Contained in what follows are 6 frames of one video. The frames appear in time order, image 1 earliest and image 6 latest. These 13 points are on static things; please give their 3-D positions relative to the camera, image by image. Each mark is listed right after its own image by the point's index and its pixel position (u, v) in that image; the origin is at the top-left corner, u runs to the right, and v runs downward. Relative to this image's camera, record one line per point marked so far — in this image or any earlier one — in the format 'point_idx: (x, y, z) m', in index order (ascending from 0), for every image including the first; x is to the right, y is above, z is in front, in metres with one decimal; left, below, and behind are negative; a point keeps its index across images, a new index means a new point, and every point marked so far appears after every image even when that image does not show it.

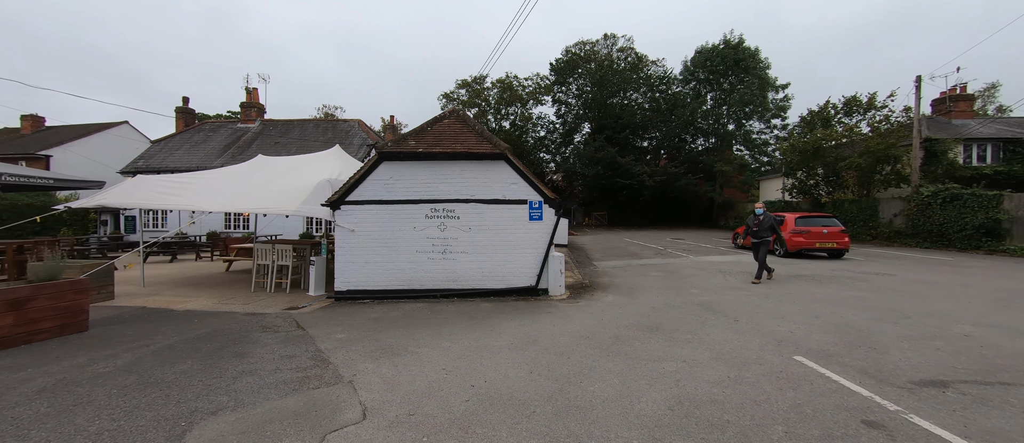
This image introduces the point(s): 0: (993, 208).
0: (+19.9, +0.5, +14.5) m
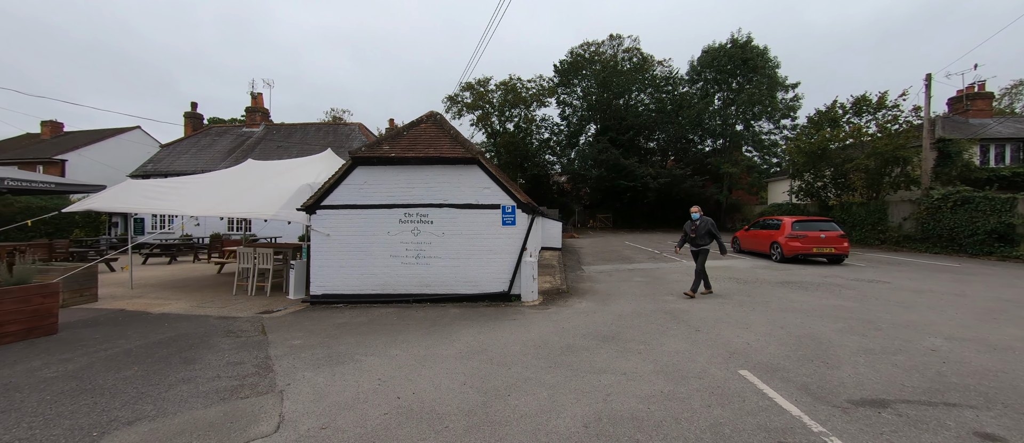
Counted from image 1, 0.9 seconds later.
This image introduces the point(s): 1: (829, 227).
0: (+19.6, +0.3, +13.8) m
1: (+11.1, -0.2, +12.2) m
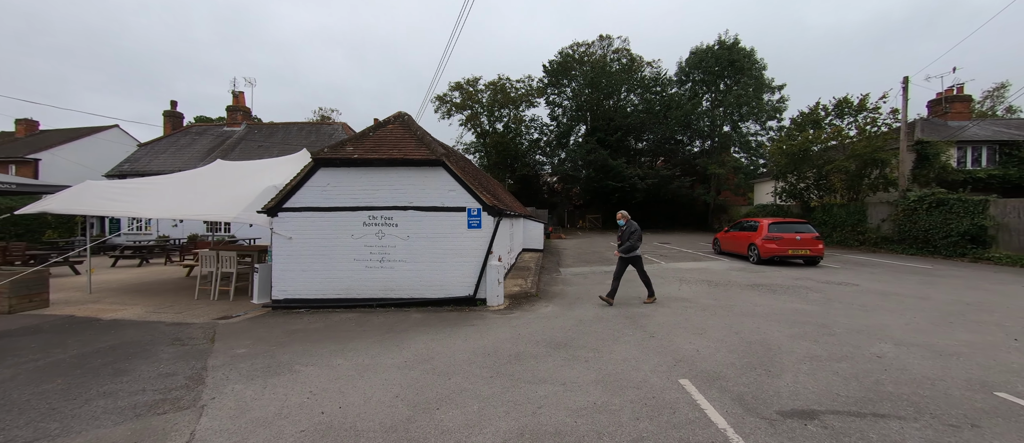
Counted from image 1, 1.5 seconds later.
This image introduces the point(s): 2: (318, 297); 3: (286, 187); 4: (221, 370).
0: (+18.8, +0.3, +14.0) m
1: (+10.3, -0.3, +12.3) m
2: (-4.0, -1.6, +7.3) m
3: (-4.7, +0.7, +7.2) m
4: (-3.4, -1.7, +4.0) m
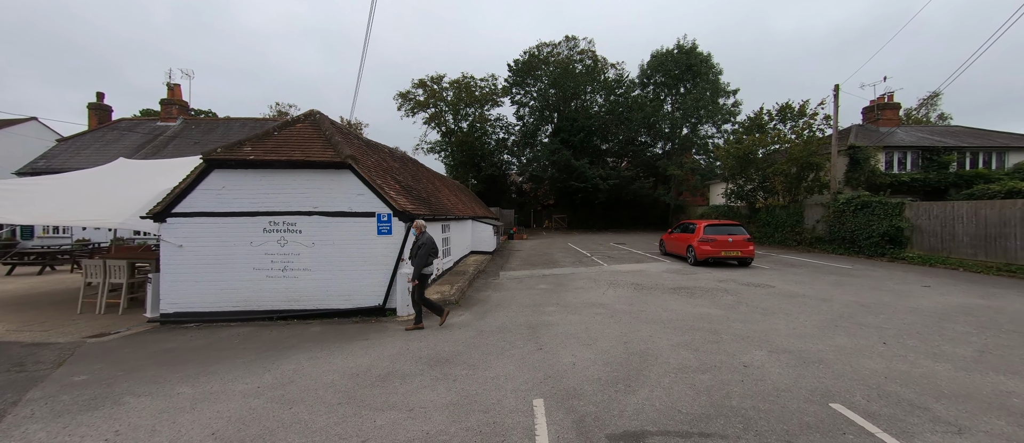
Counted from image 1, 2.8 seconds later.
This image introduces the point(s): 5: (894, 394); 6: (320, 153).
0: (+16.5, +0.2, +15.0) m
1: (+8.2, -0.3, +12.7) m
2: (-5.8, -1.7, +6.7) m
3: (-6.4, +0.6, +6.6) m
4: (-4.9, -1.9, +3.6) m
5: (+3.8, -1.7, +3.5) m
6: (-3.7, +1.3, +6.8) m
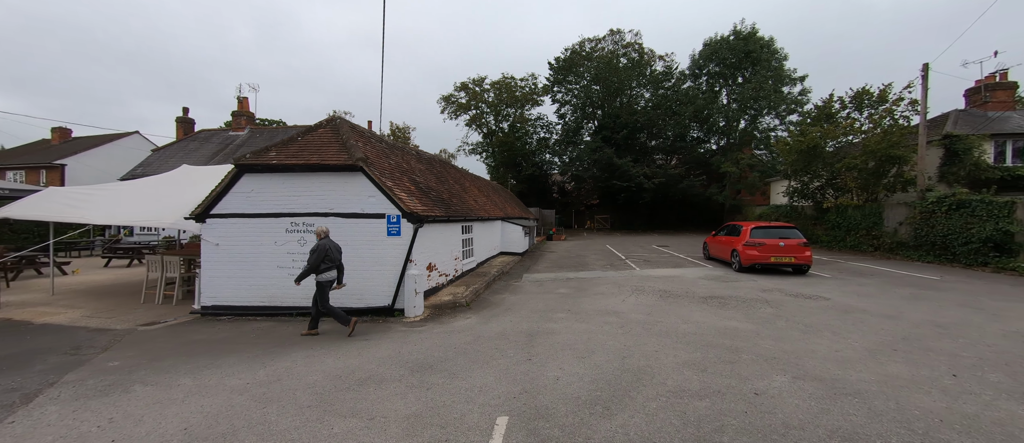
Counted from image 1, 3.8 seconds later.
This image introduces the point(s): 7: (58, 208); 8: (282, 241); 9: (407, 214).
0: (+17.6, +0.1, +12.5) m
1: (+9.0, -0.4, +11.3) m
2: (-5.6, -1.7, +7.3) m
3: (-6.2, +0.6, +7.3) m
4: (-5.1, -1.9, +4.0) m
5: (+3.4, -1.8, +2.8) m
6: (-3.6, +1.3, +7.1) m
7: (-11.0, +0.3, +8.6) m
8: (-4.7, -0.4, +7.2) m
9: (-2.0, +0.1, +6.9) m
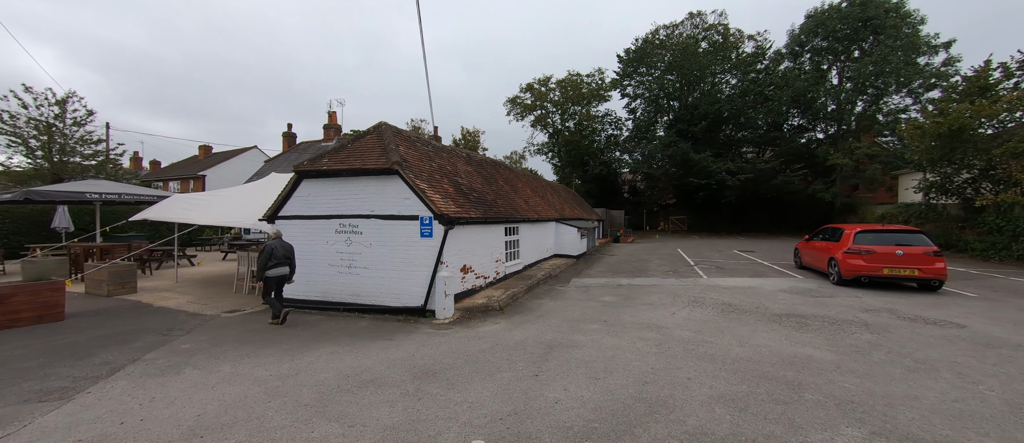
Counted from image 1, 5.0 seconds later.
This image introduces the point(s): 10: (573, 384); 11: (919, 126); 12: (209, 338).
0: (+19.0, 0.0, +8.3) m
1: (+10.3, -0.5, +9.0) m
2: (-4.8, -1.8, +8.1) m
3: (-5.4, +0.5, +8.2) m
4: (-5.0, -1.9, +4.8) m
5: (+3.1, -1.8, +1.8) m
6: (-2.9, +1.3, +7.5) m
7: (-9.9, +0.3, +10.4) m
8: (-4.0, -0.5, +7.8) m
9: (-1.4, +0.1, +6.9) m
10: (+0.7, -1.8, +3.9) m
11: (+19.8, +4.7, +16.9) m
12: (-5.2, -2.0, +6.0) m
